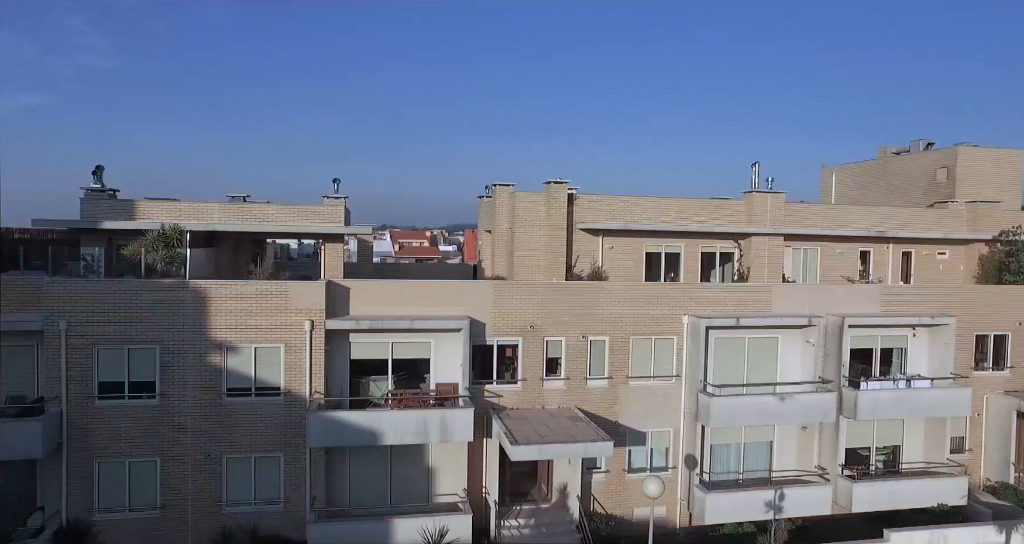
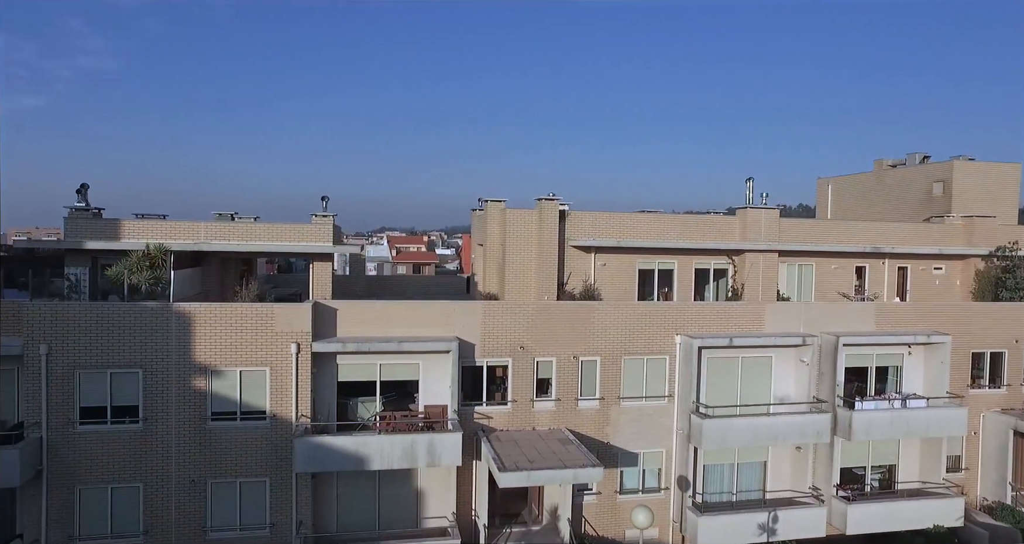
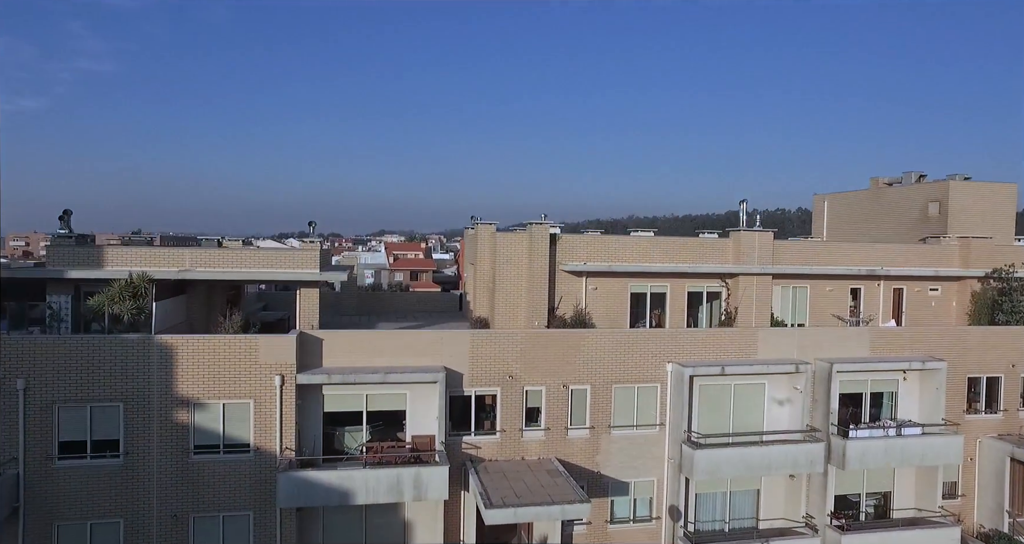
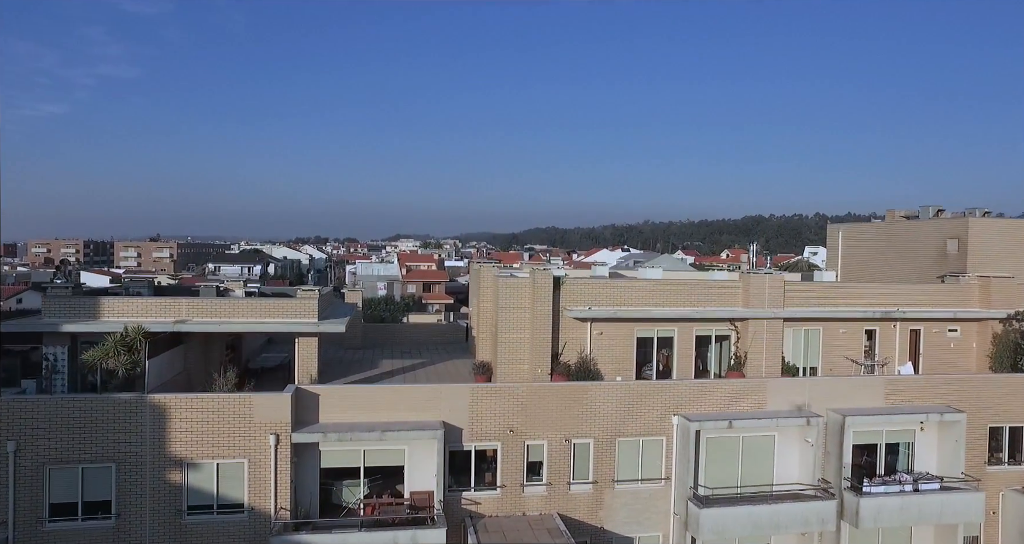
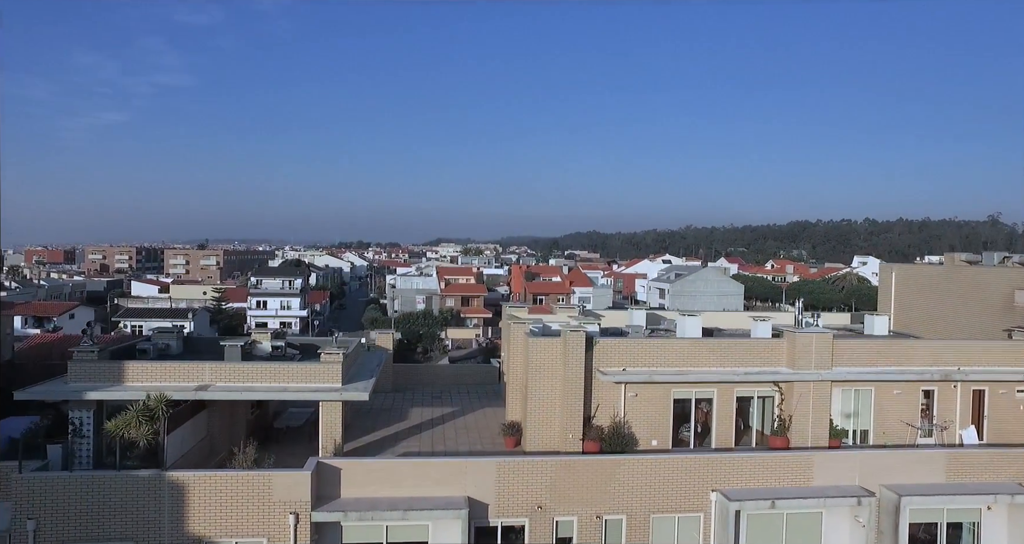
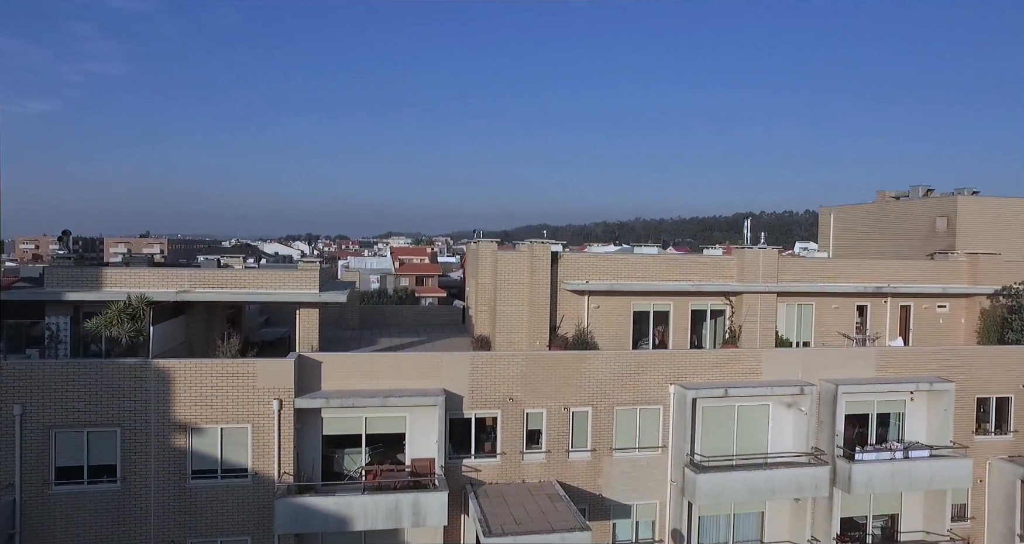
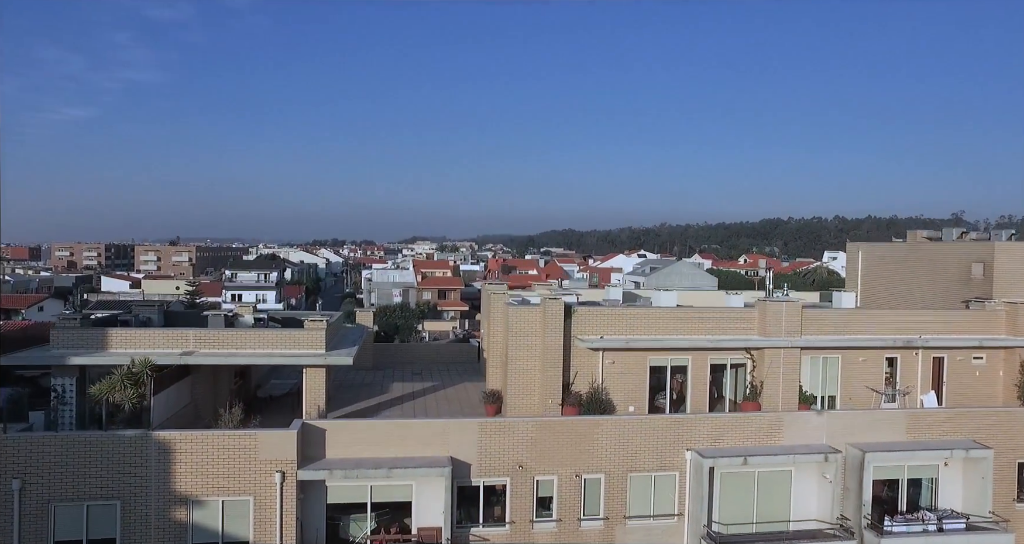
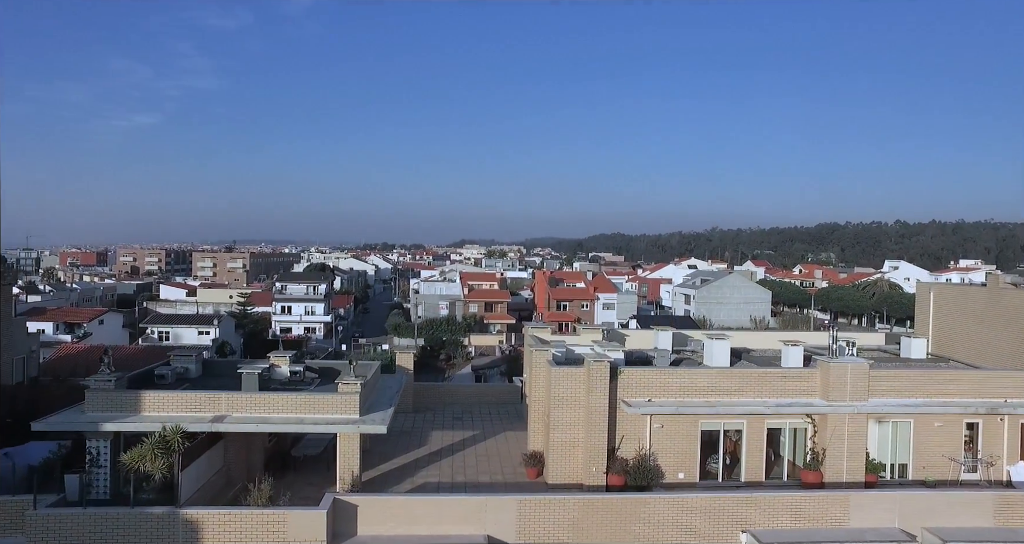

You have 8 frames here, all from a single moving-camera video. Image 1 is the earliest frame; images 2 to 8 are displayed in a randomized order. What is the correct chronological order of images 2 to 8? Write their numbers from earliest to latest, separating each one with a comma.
2, 3, 6, 4, 7, 5, 8
